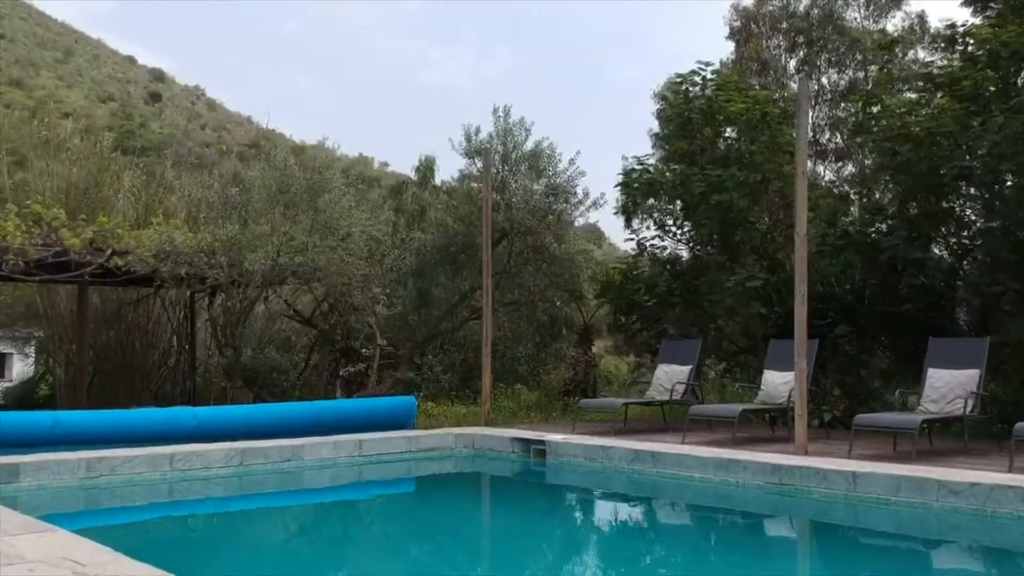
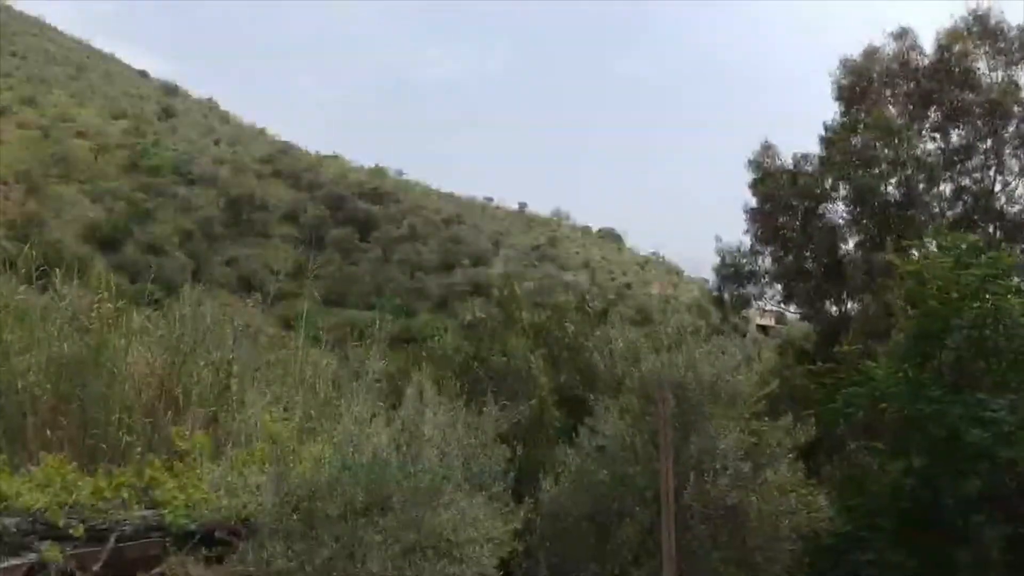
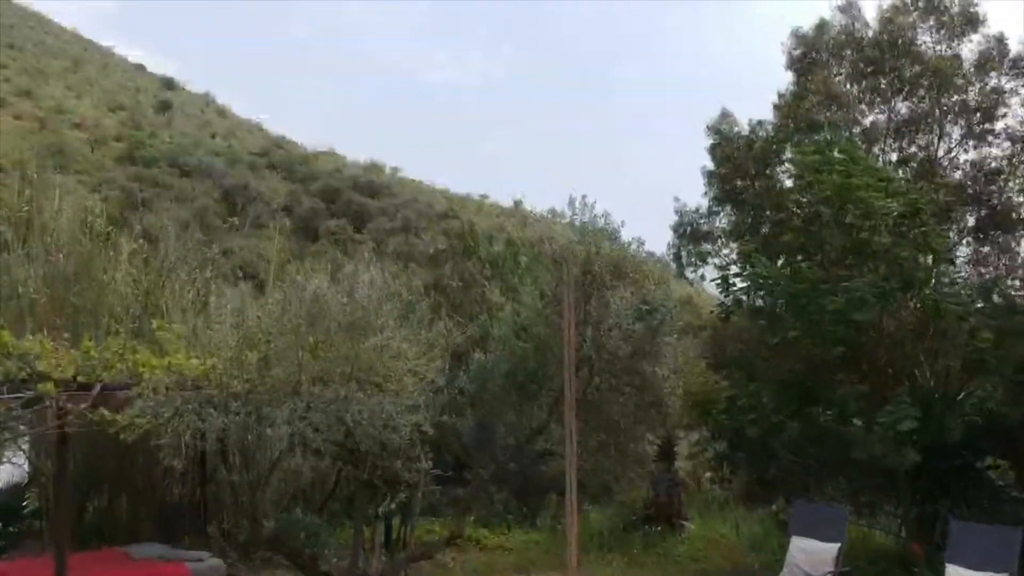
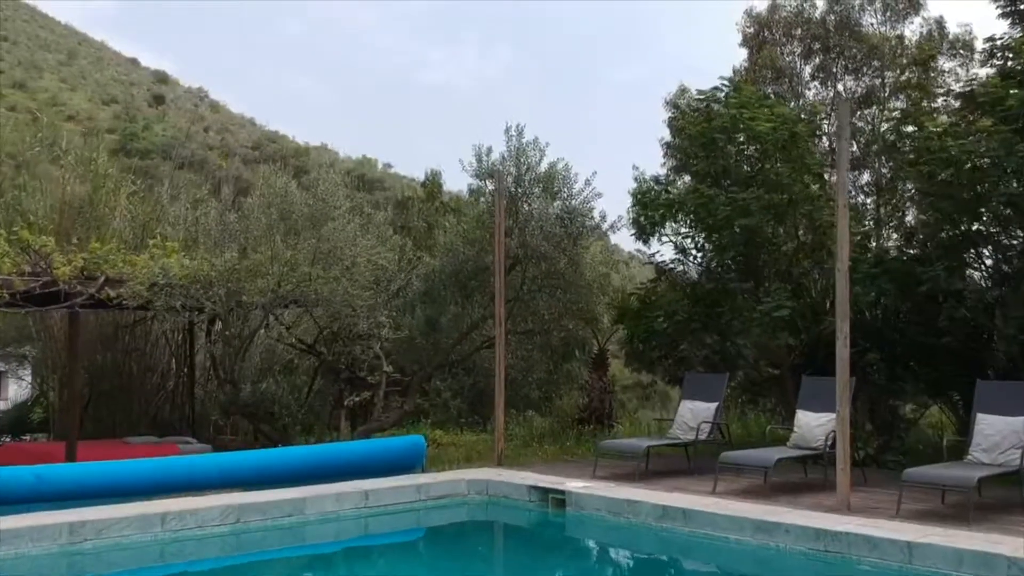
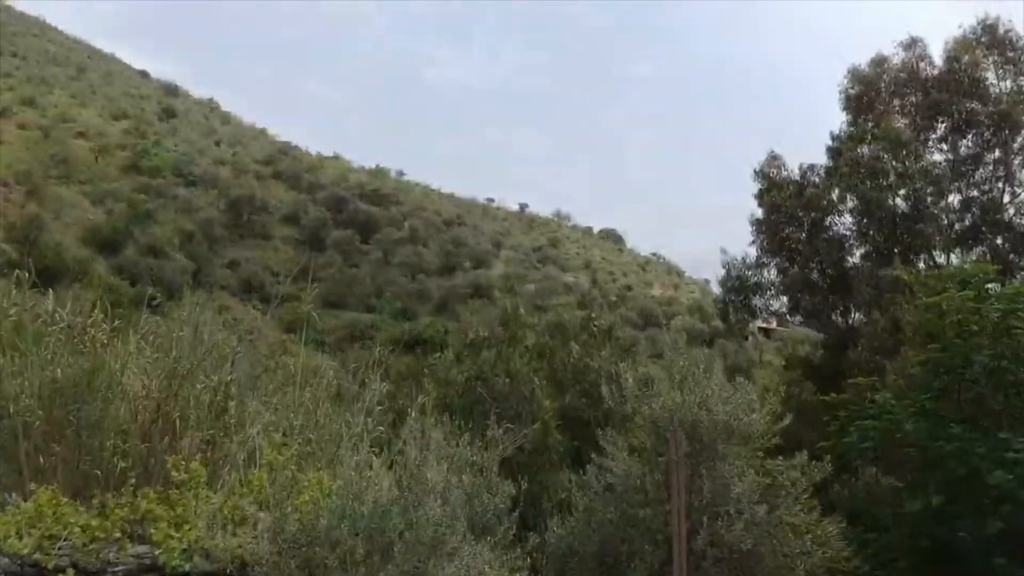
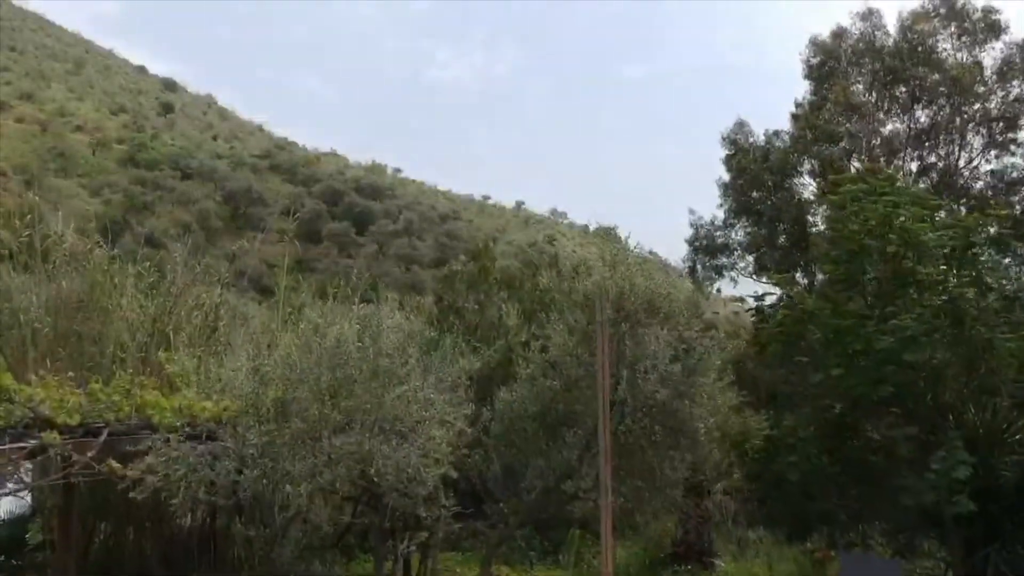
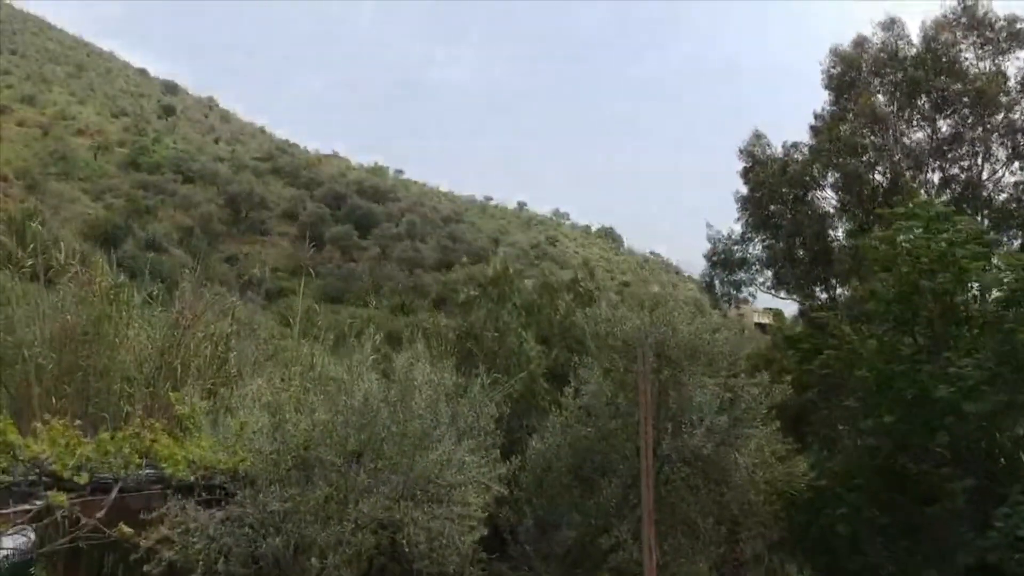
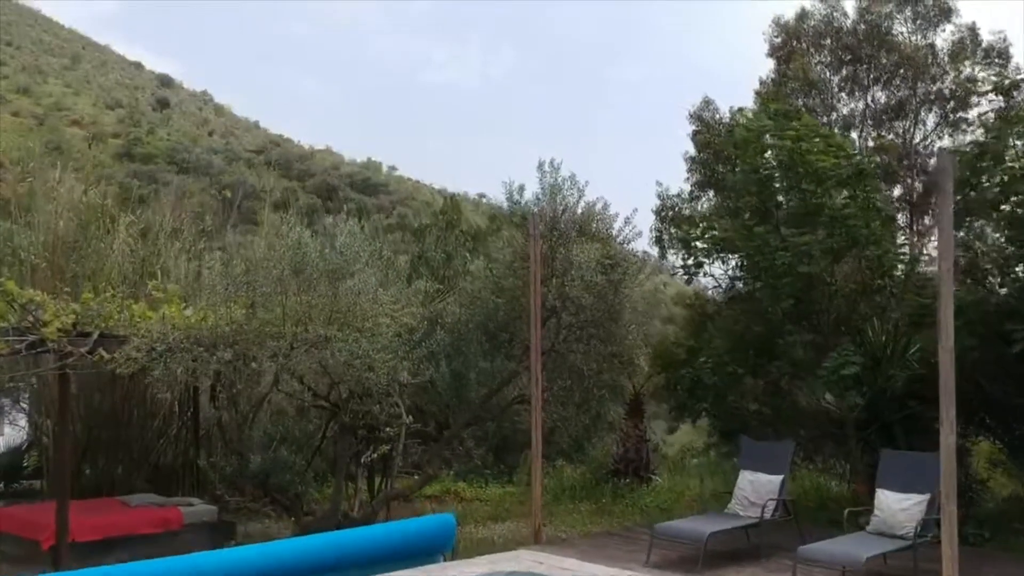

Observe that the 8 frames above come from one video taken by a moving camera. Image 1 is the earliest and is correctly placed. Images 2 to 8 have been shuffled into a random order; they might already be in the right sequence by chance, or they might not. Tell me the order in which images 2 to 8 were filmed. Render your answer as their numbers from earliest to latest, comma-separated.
4, 8, 3, 6, 7, 2, 5
